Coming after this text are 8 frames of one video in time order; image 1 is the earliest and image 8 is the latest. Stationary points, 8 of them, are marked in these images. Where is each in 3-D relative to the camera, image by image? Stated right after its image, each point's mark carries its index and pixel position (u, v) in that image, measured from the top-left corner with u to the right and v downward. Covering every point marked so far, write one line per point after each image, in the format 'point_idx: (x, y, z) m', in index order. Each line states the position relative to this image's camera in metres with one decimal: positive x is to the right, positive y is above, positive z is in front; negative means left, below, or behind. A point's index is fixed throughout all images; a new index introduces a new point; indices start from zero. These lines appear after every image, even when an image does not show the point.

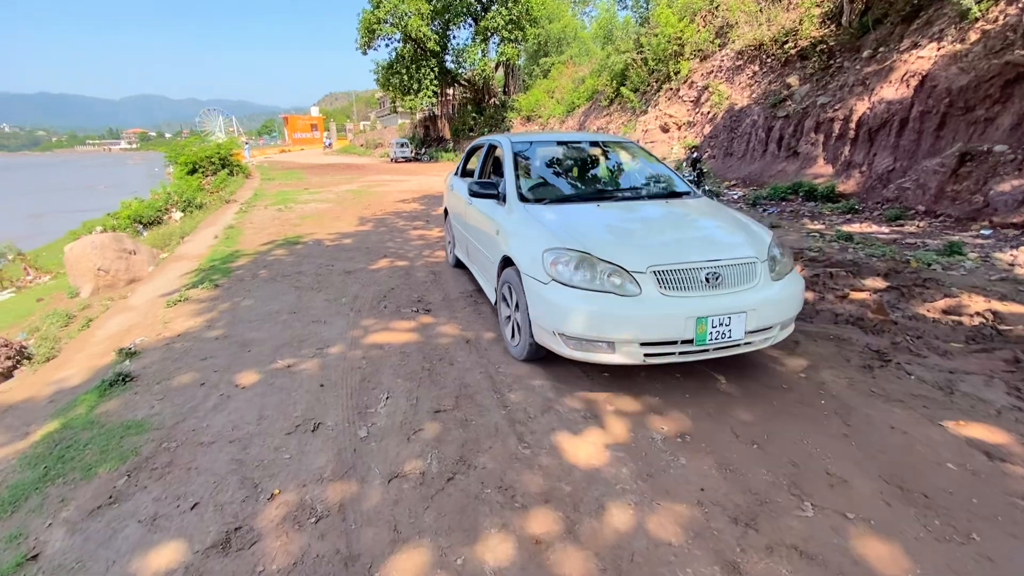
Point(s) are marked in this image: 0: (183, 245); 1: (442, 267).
0: (-6.1, +0.8, +9.2) m
1: (-1.0, +0.3, +6.7) m
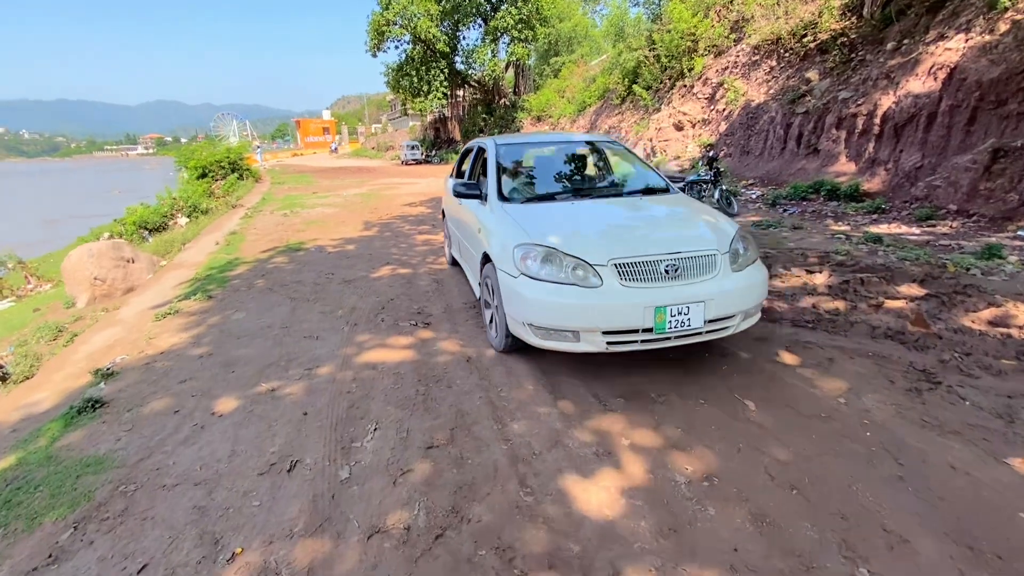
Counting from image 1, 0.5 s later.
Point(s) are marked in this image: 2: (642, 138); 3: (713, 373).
0: (-6.0, +0.6, +9.0) m
1: (-0.9, +0.2, +6.4) m
2: (+5.1, +5.9, +19.3) m
3: (+1.4, -0.6, +3.5) m
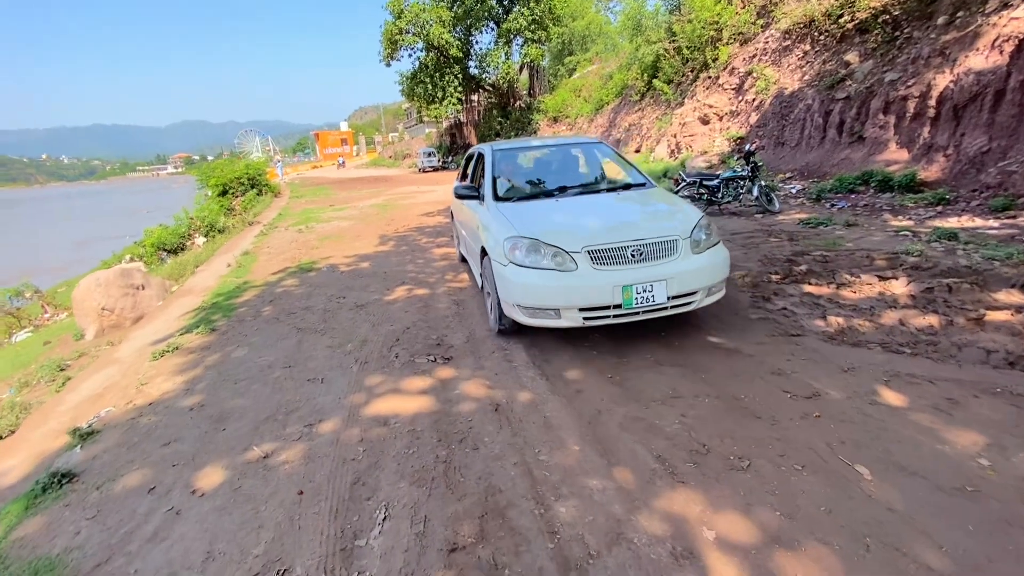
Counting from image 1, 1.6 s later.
0: (-5.6, +0.2, +8.6) m
1: (-0.5, -0.1, +5.8) m
2: (+5.8, +5.8, +18.5) m
3: (+1.7, -0.8, +2.8) m
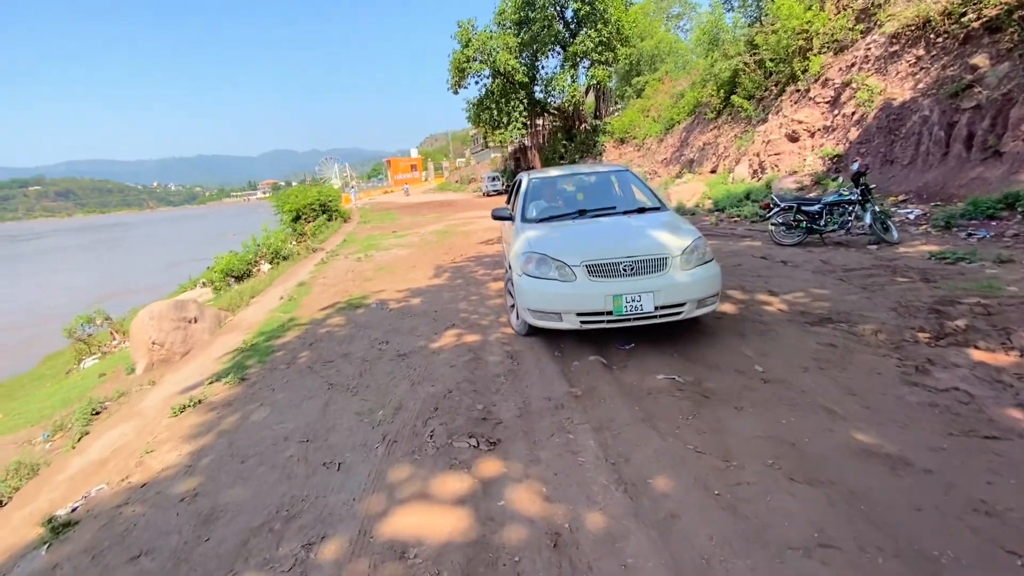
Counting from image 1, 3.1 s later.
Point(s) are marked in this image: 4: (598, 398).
0: (-4.5, -0.4, +8.4) m
1: (+0.1, -0.6, +5.0) m
2: (+8.1, +4.7, +16.9) m
3: (+1.9, -1.2, +1.7) m
4: (+0.7, -0.9, +3.7) m
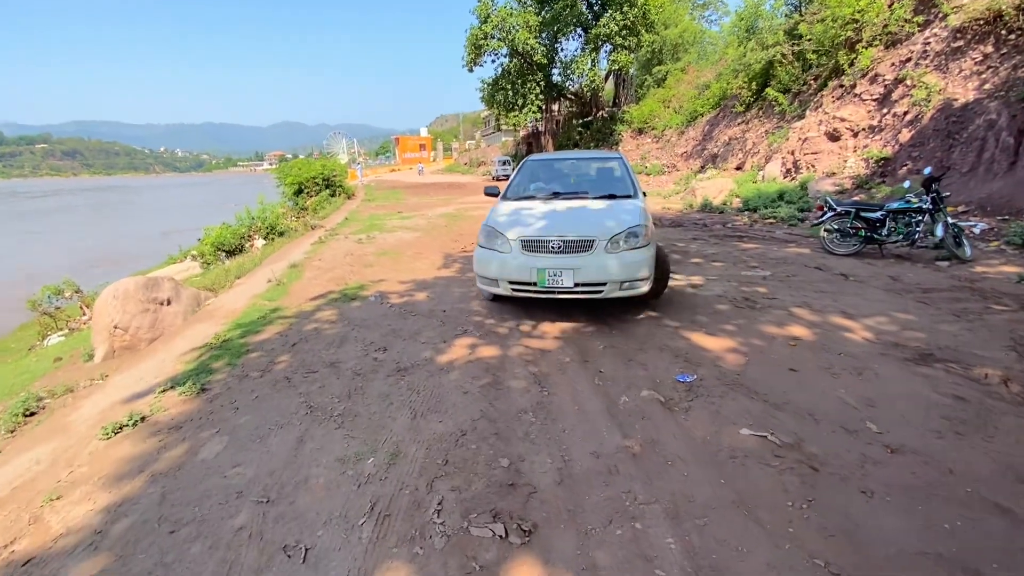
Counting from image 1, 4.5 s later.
0: (-4.2, -0.1, +7.4) m
1: (+0.3, -0.6, +4.0) m
2: (+8.6, +4.4, +15.8) m
3: (+2.1, -1.4, +0.7) m
4: (+0.9, -1.0, +2.8) m
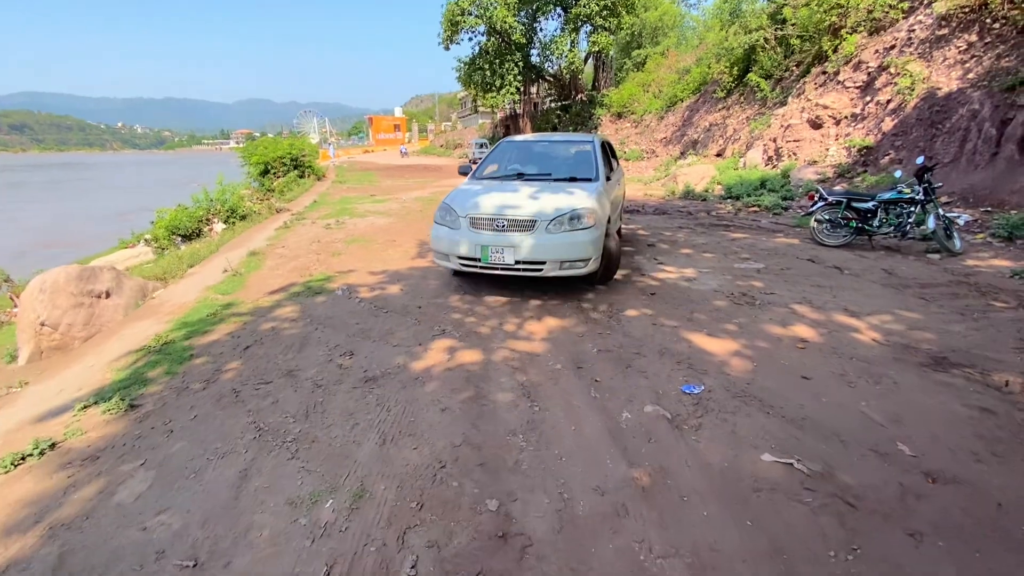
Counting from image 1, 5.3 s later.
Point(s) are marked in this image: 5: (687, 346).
0: (-4.5, +0.1, +6.7) m
1: (+0.2, -0.6, +3.6) m
2: (+8.0, +4.8, +15.6) m
3: (+2.1, -1.5, +0.4) m
4: (+0.8, -1.0, +2.4) m
5: (+1.4, -0.5, +4.0) m
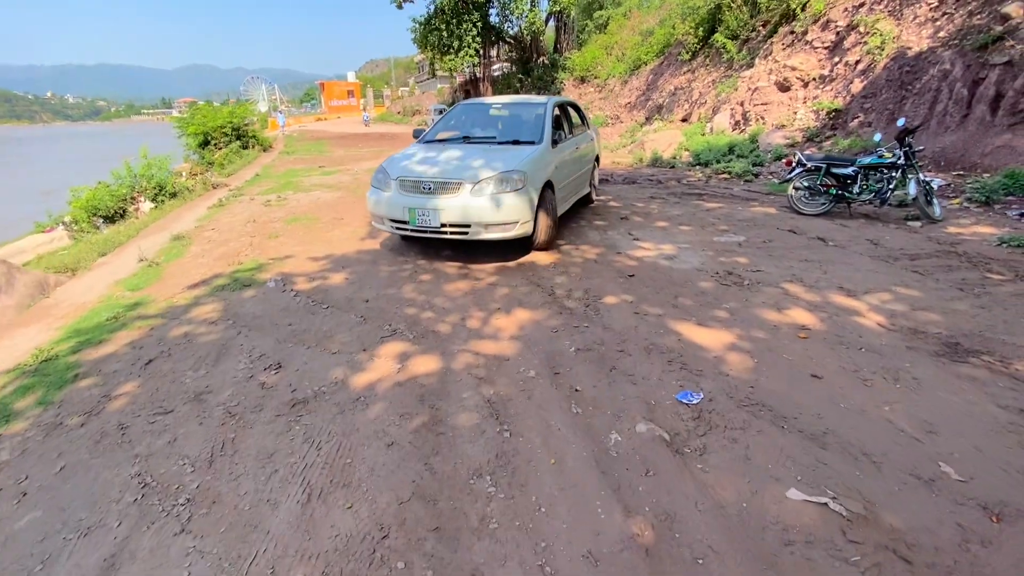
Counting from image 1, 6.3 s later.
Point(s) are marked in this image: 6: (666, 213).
0: (-5.0, +0.1, +5.7) m
1: (0.0, -0.6, +3.0) m
2: (+6.7, +5.8, +15.1) m
3: (+2.1, -1.6, 0.0) m
4: (+0.7, -1.0, +1.9) m
5: (+1.2, -0.4, +3.5) m
6: (+2.5, +1.2, +7.8) m
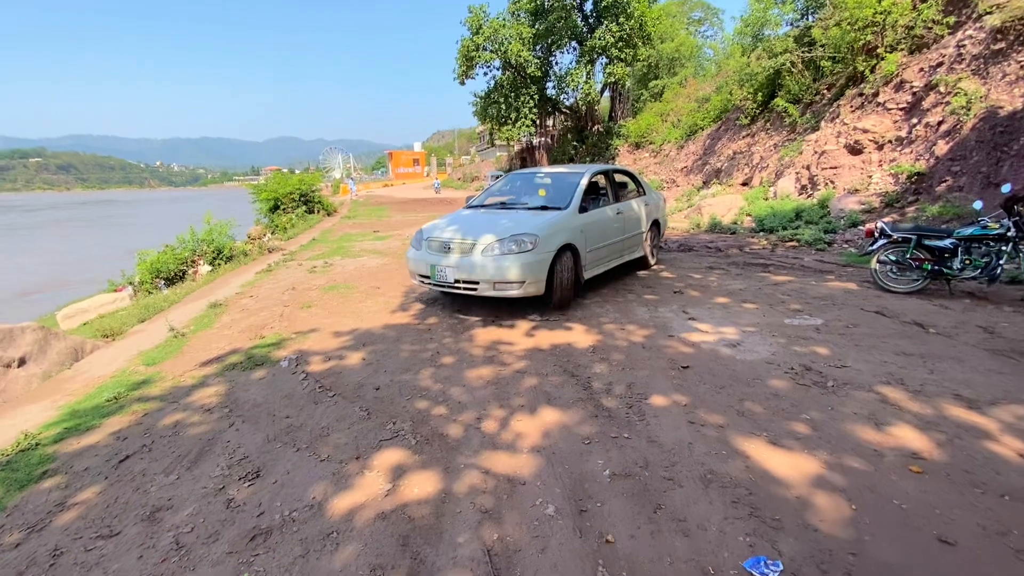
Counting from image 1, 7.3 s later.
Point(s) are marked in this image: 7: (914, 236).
0: (-4.6, -0.6, +5.7) m
1: (+0.1, -1.1, +2.3) m
2: (+8.3, +3.6, +14.3) m
3: (+1.8, -1.8, -1.0) m
4: (+0.6, -1.4, +1.1) m
5: (+1.3, -1.0, +2.7) m
6: (+3.1, 0.0, +7.0) m
7: (+5.3, +0.7, +6.4) m
